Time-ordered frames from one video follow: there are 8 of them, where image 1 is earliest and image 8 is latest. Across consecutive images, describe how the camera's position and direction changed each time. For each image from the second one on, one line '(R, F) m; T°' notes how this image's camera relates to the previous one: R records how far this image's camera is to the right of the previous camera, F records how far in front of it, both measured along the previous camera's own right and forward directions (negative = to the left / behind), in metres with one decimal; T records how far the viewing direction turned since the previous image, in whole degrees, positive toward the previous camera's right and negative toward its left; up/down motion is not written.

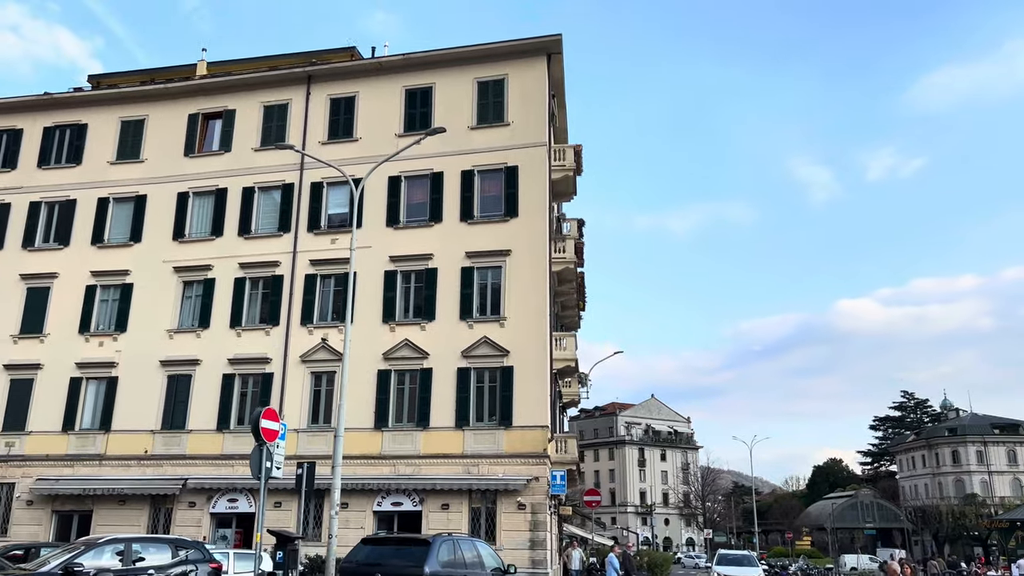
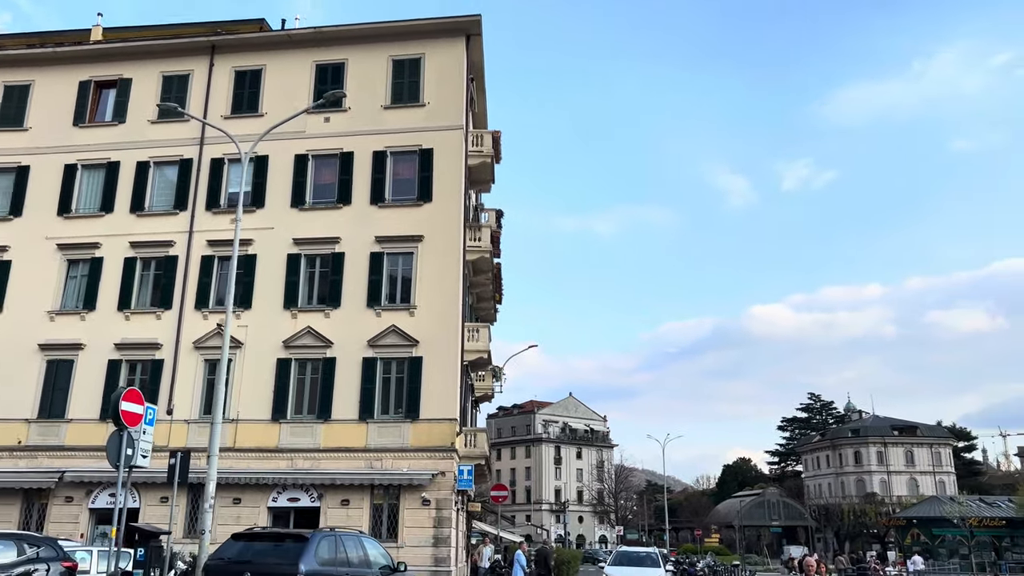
(+0.4, +1.0) m; +5°
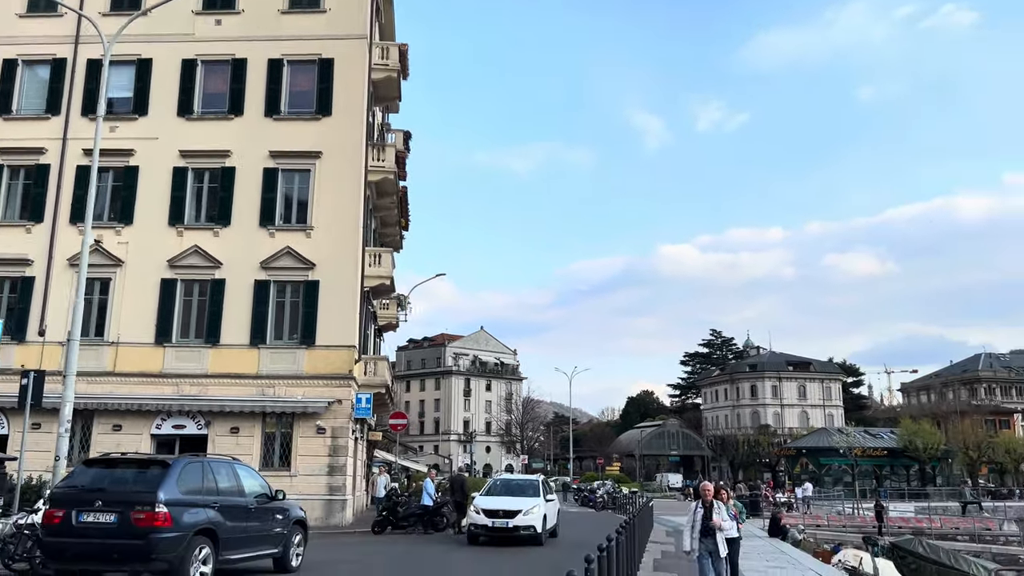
(+0.3, +0.9) m; +6°
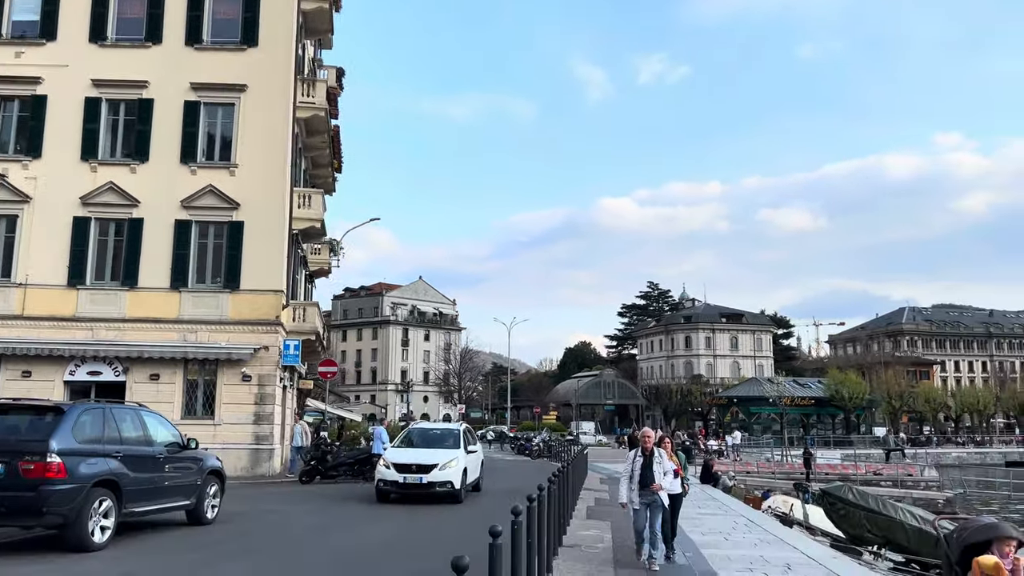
(+0.1, +0.6) m; +4°
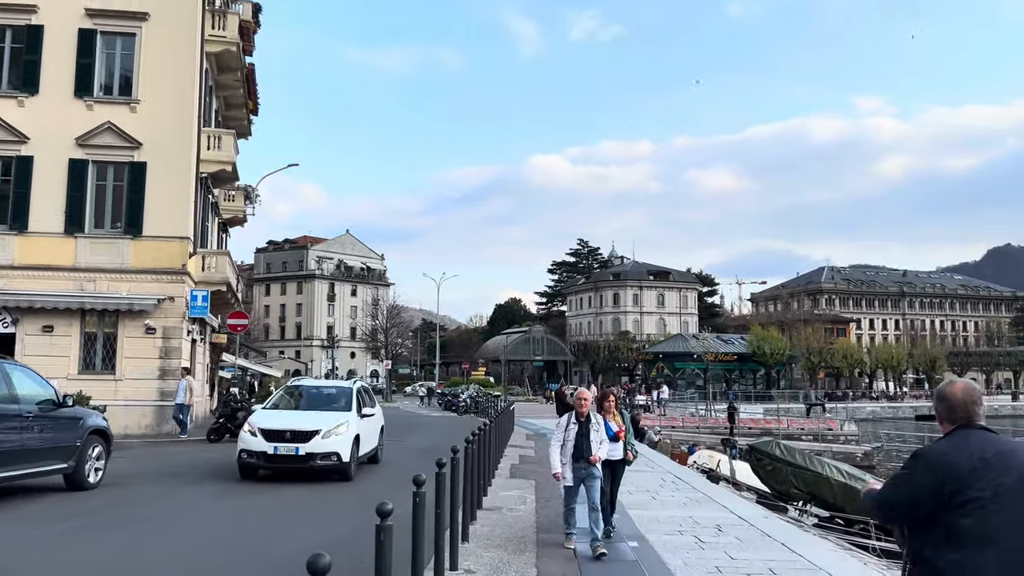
(+0.2, +0.9) m; +5°
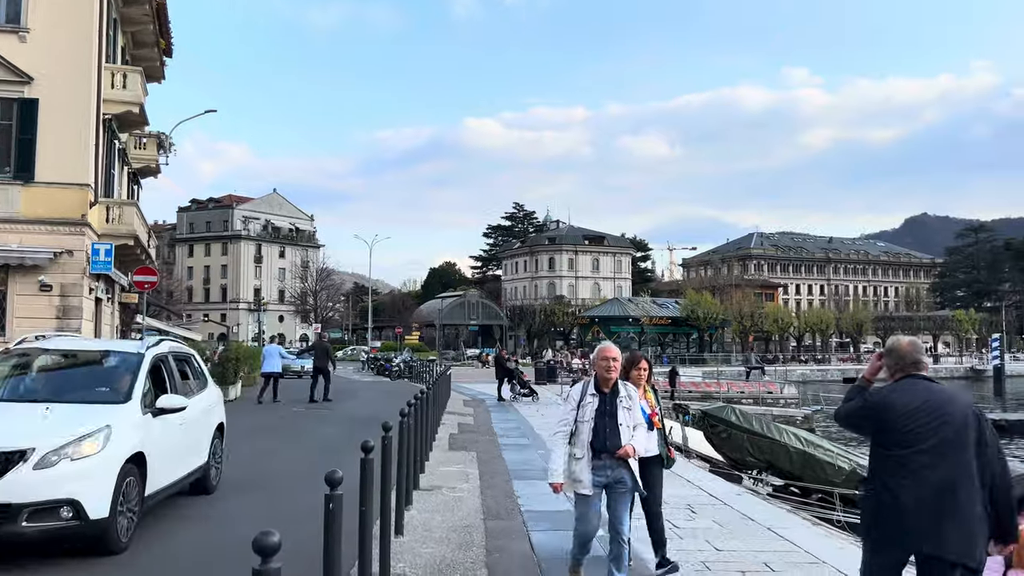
(-0.1, +1.5) m; +4°
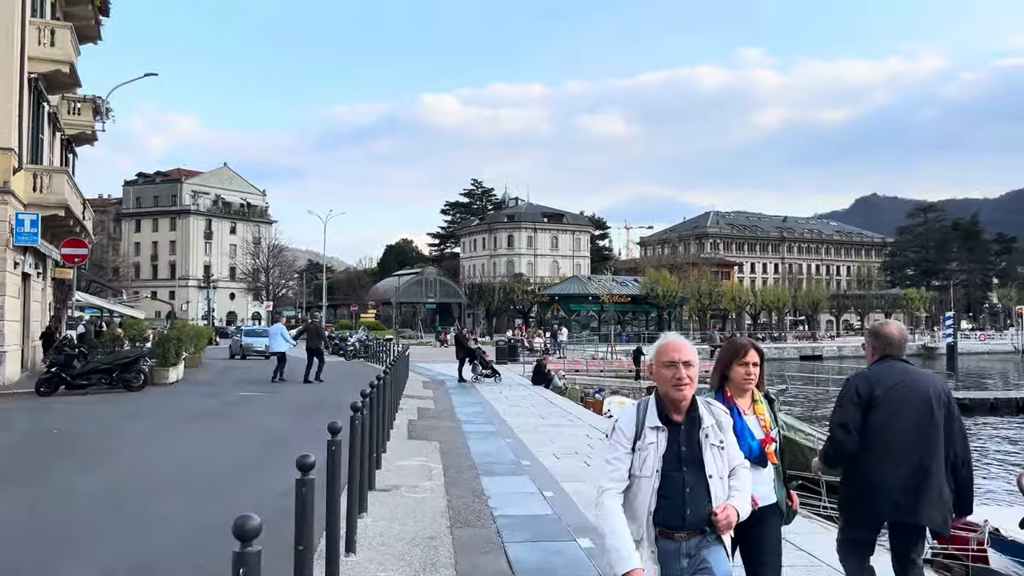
(-0.1, +1.1) m; +3°
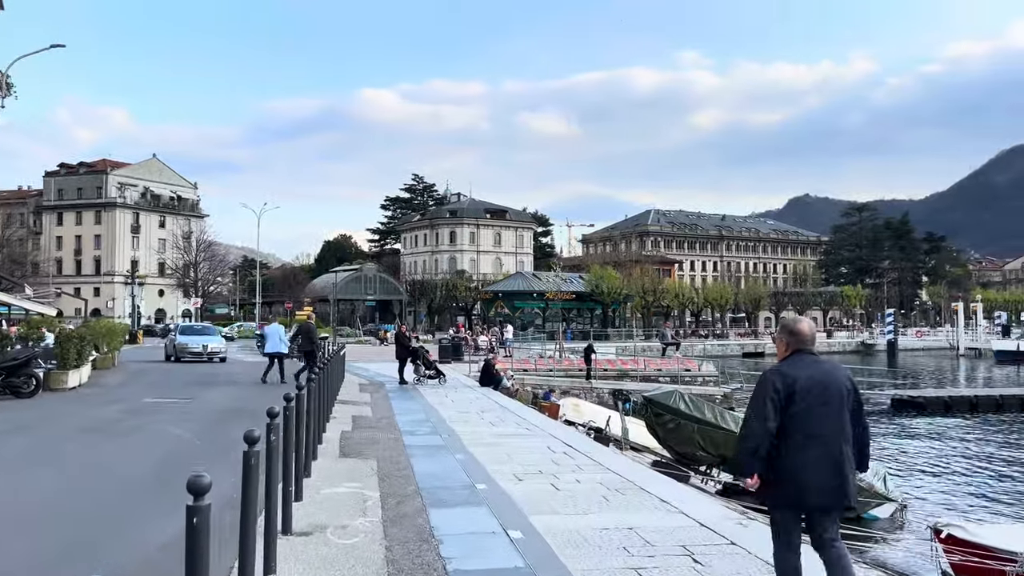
(-0.1, +1.7) m; +4°
